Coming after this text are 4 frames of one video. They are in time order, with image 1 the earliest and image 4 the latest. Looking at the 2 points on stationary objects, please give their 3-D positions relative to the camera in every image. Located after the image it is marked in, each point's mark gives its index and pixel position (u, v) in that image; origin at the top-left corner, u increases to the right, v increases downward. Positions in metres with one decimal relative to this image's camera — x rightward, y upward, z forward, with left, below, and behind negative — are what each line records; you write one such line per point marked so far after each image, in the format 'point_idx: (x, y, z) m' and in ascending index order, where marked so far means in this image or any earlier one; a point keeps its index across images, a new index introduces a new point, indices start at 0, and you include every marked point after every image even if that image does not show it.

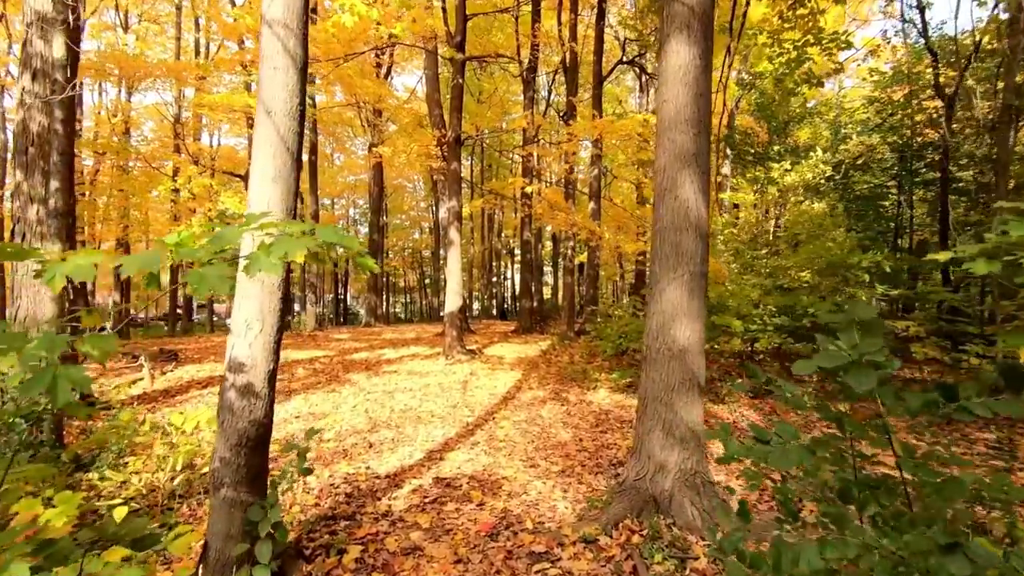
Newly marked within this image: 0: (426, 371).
0: (-1.7, -1.6, +10.0) m
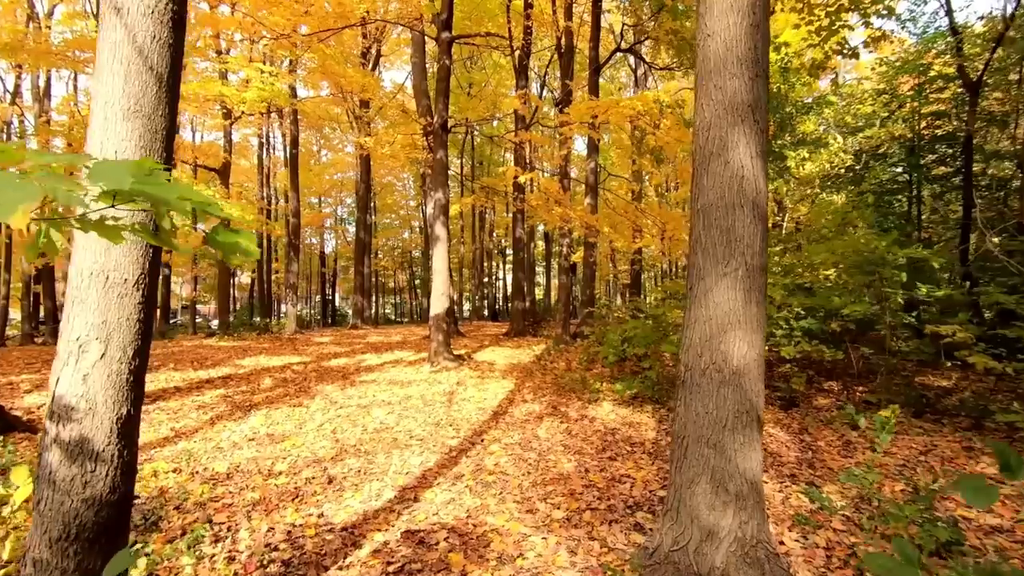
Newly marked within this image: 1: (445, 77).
0: (-1.8, -1.7, +9.0) m
1: (-1.5, +4.6, +11.2) m
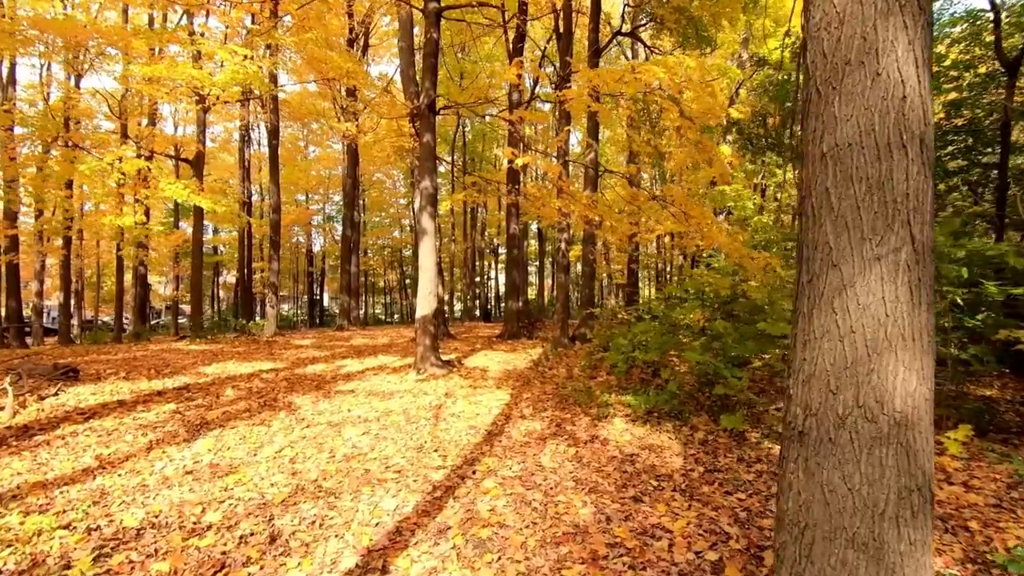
0: (-1.9, -1.6, +8.0) m
1: (-1.6, +4.7, +10.2) m
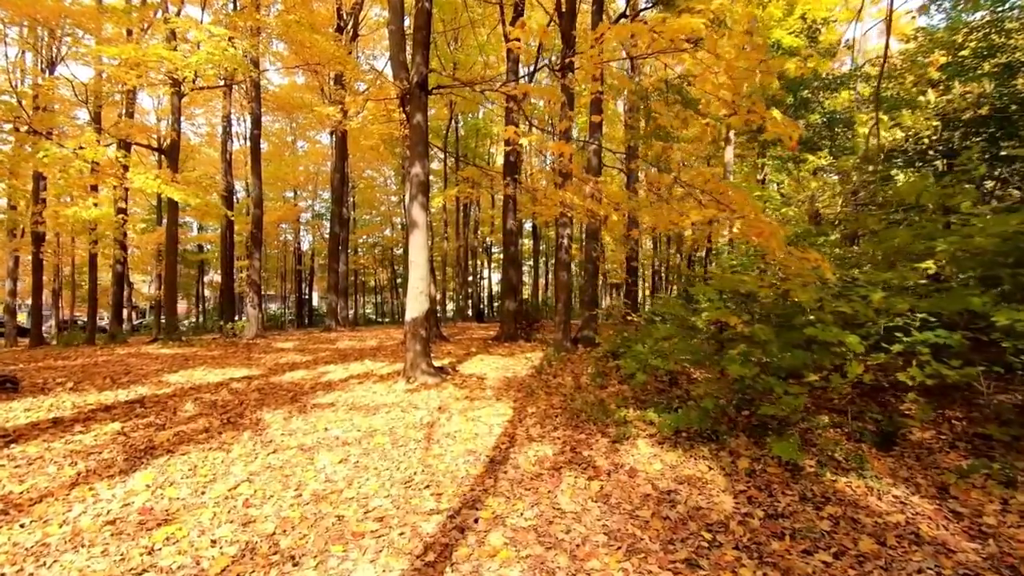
0: (-1.9, -1.6, +6.9) m
1: (-1.6, +4.7, +9.2) m
